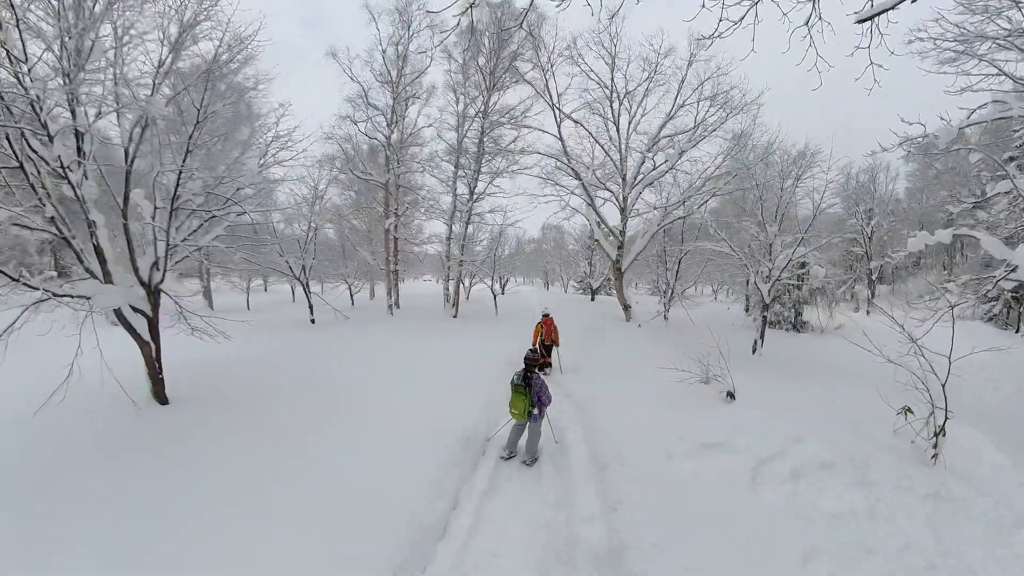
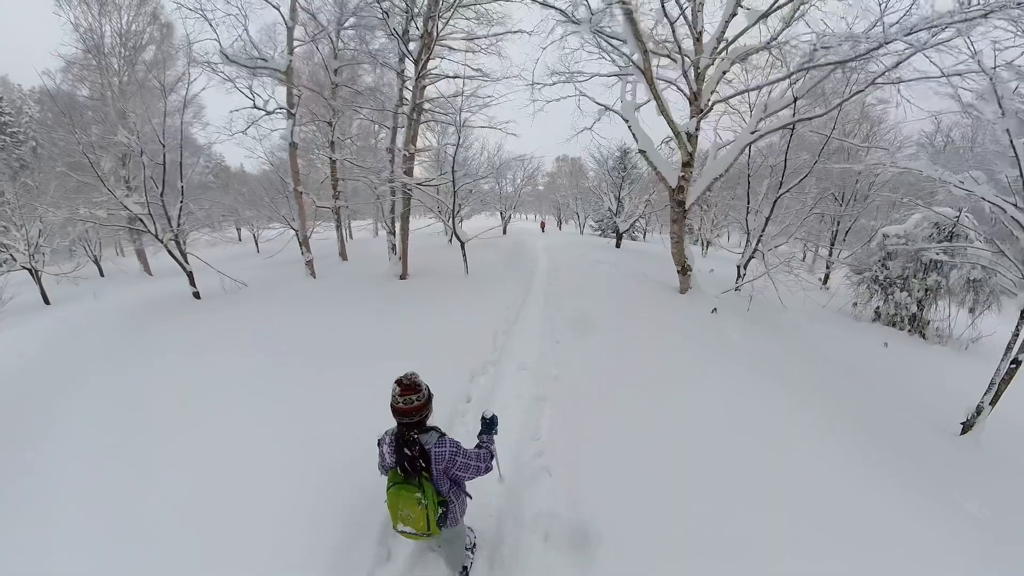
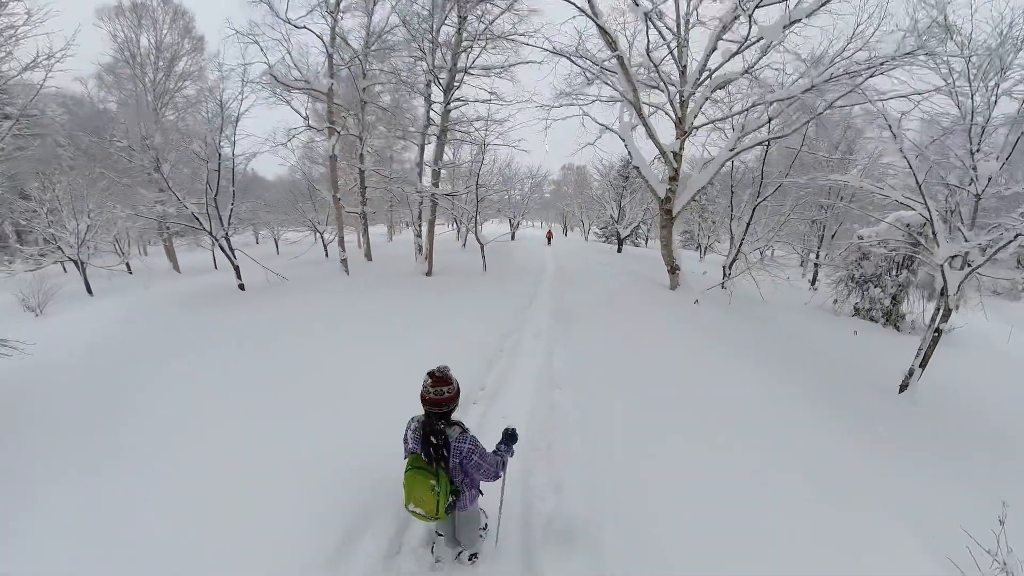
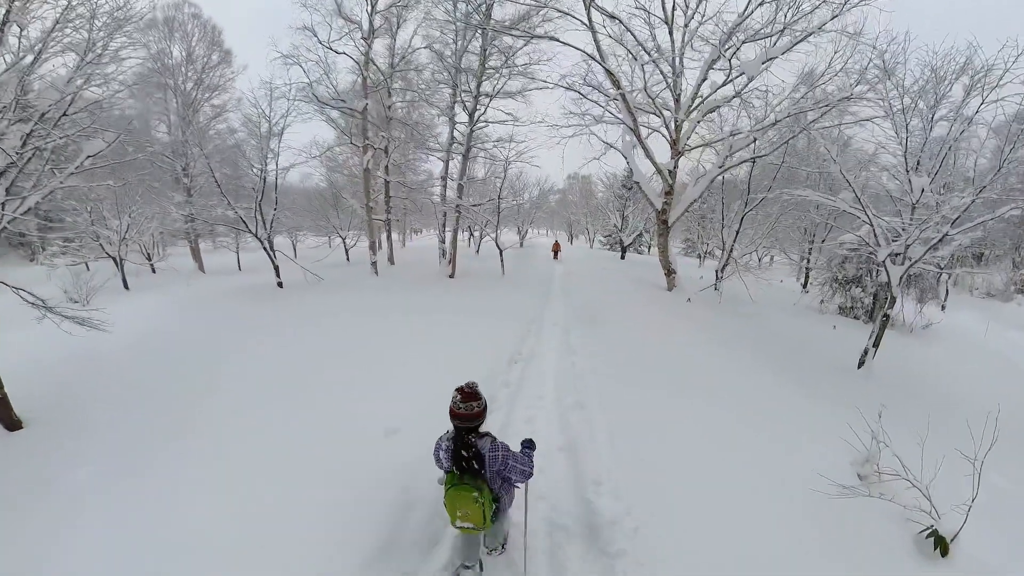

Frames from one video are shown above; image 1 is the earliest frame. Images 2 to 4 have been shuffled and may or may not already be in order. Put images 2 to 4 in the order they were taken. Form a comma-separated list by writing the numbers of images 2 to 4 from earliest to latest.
4, 3, 2
